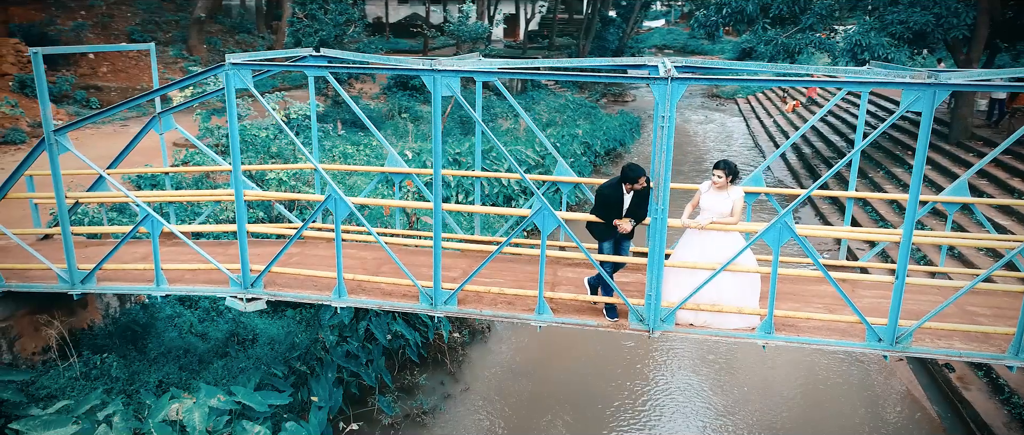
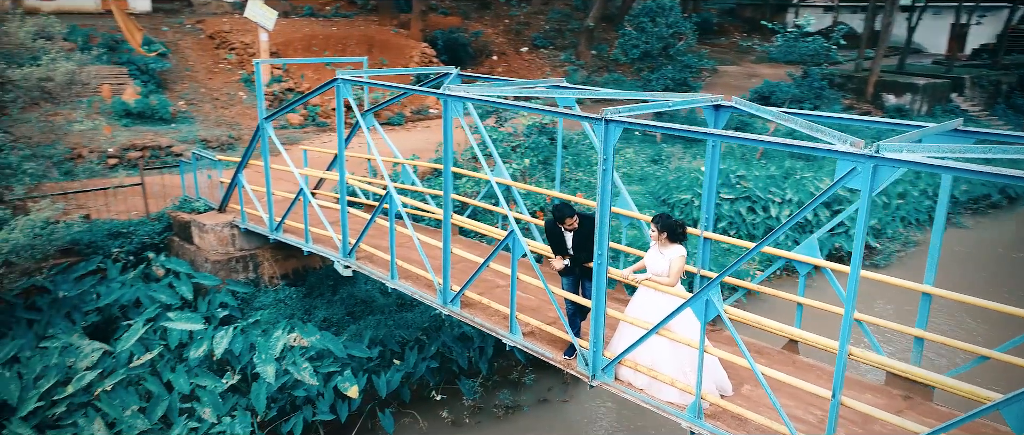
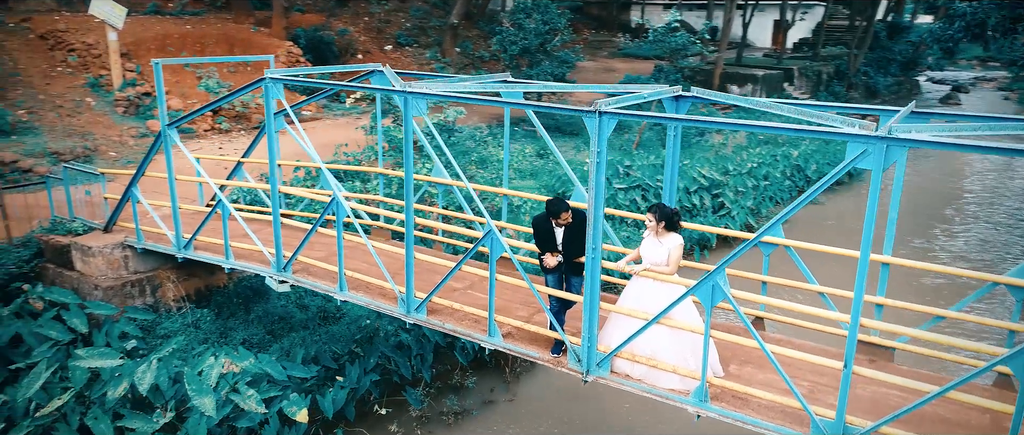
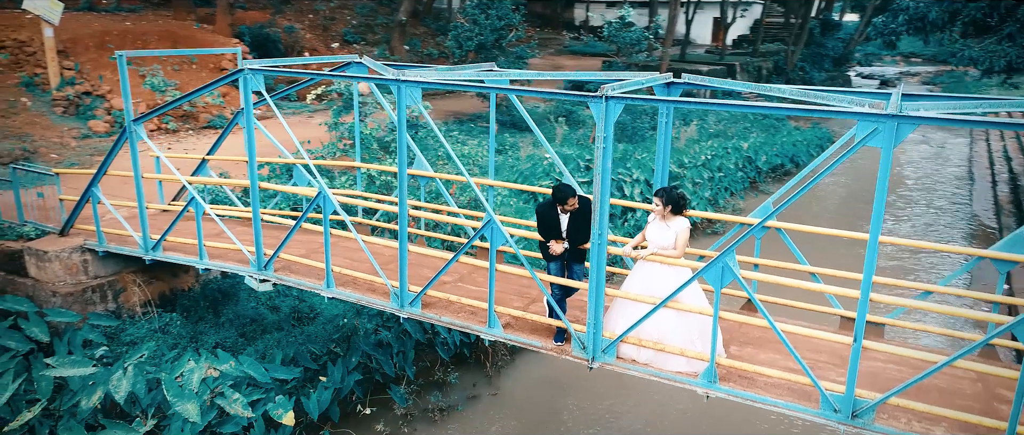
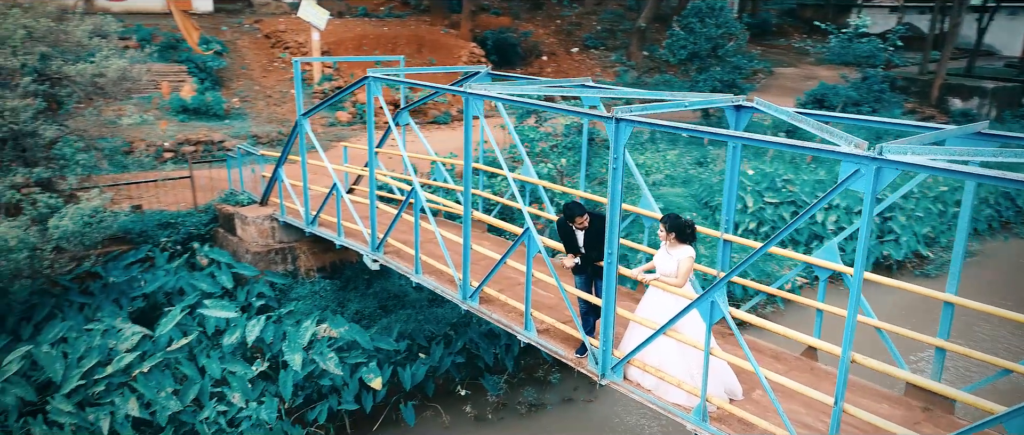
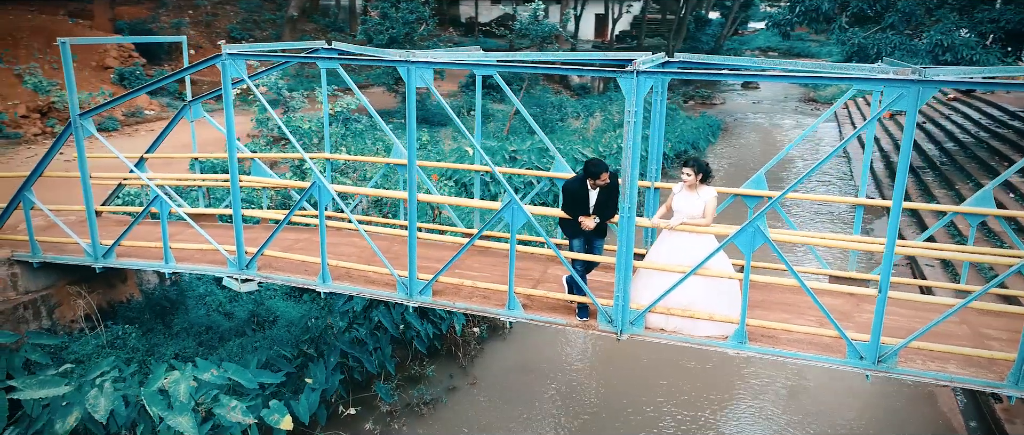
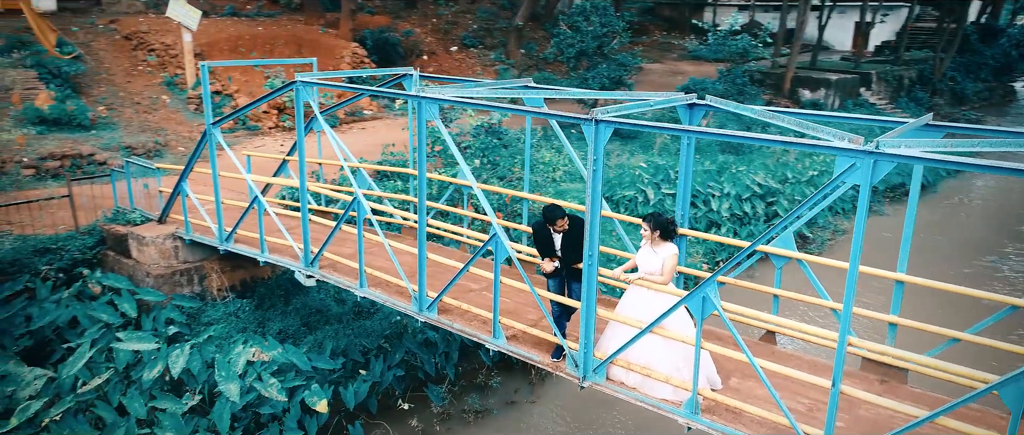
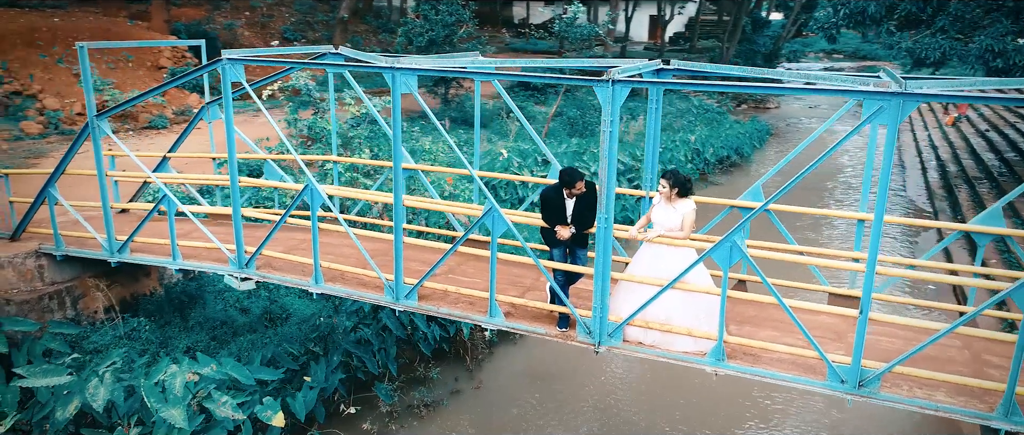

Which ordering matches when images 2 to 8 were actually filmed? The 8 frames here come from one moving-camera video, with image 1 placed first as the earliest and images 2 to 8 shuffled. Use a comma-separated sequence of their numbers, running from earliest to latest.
6, 8, 4, 3, 7, 2, 5
